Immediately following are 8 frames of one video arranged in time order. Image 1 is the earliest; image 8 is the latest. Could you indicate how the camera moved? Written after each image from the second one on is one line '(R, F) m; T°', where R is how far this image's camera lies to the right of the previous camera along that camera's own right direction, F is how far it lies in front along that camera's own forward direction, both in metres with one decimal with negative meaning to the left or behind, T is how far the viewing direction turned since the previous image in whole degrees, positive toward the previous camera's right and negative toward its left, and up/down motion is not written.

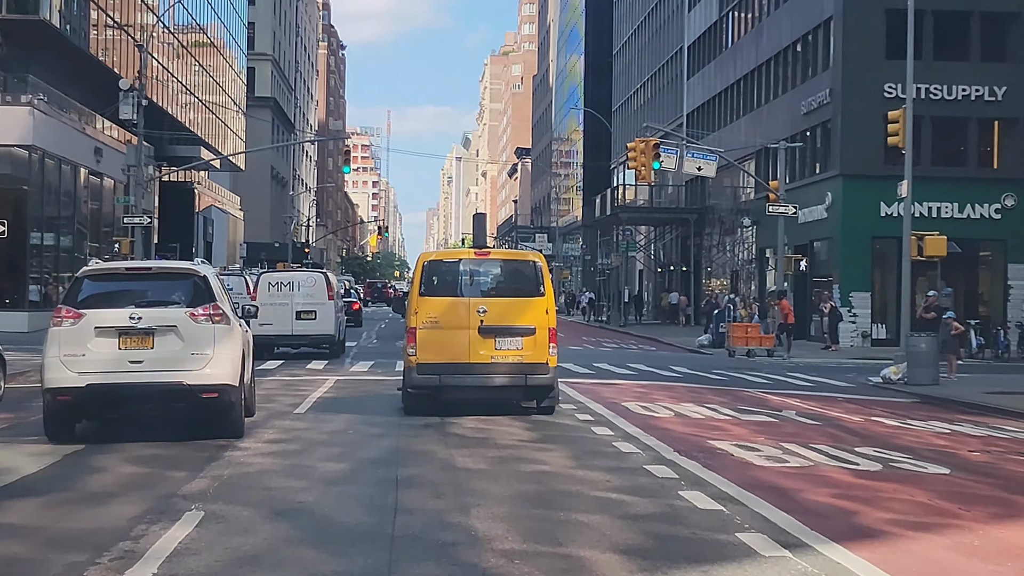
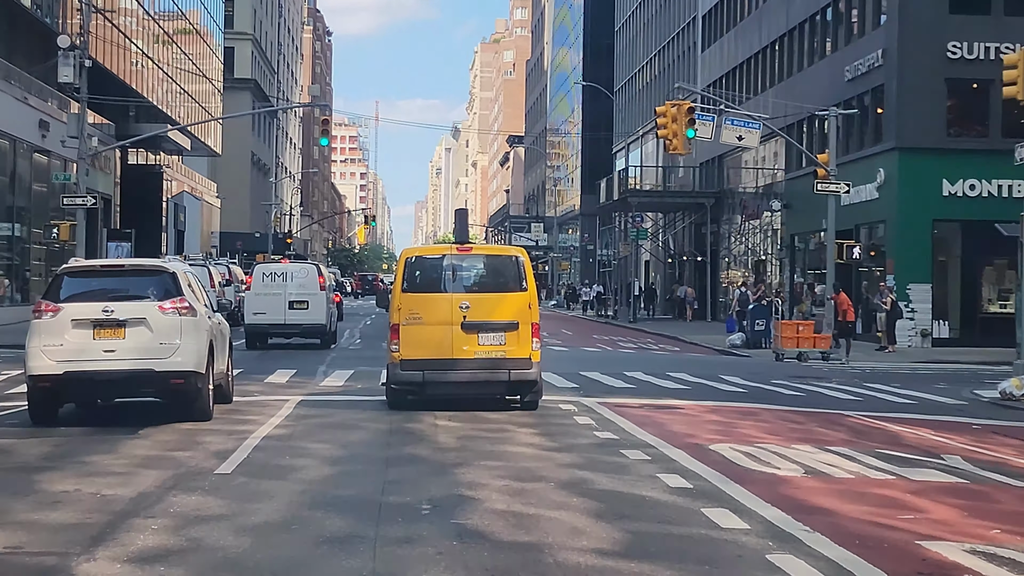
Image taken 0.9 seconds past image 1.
(-0.3, +5.4) m; 0°
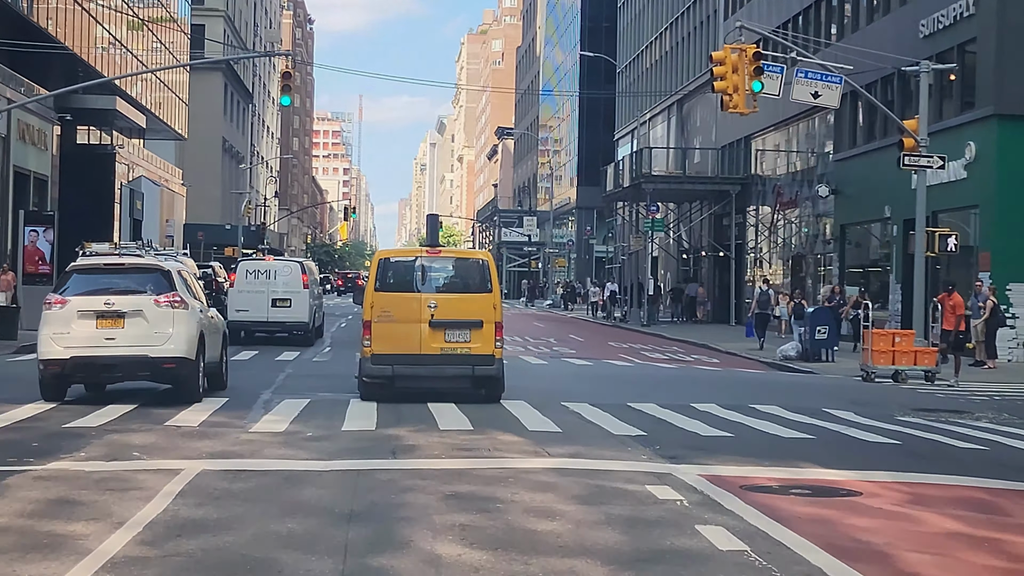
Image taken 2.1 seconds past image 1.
(-0.4, +6.6) m; +1°
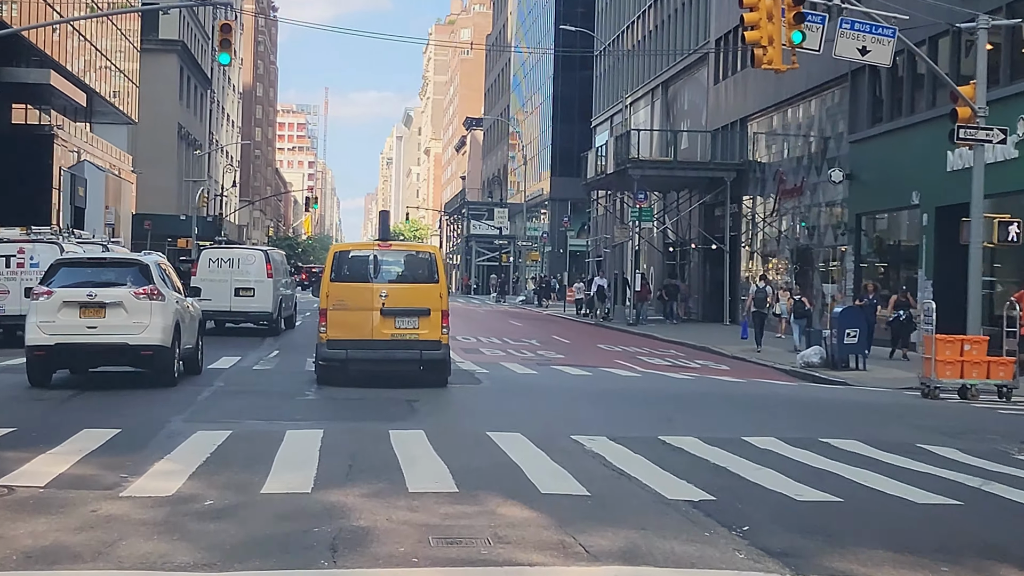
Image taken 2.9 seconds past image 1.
(-0.2, +4.1) m; +1°
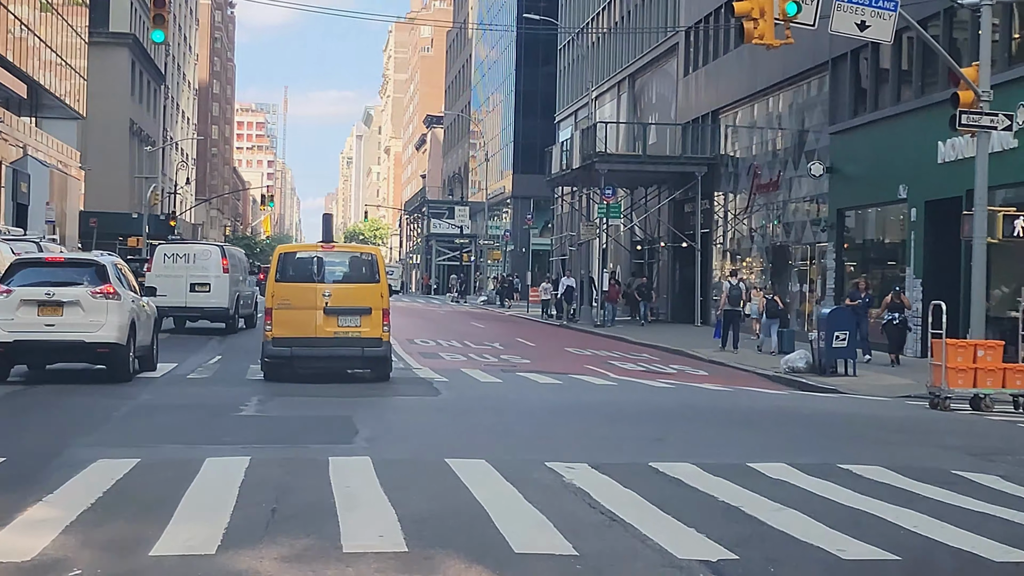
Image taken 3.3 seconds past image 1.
(0.0, +1.9) m; +1°
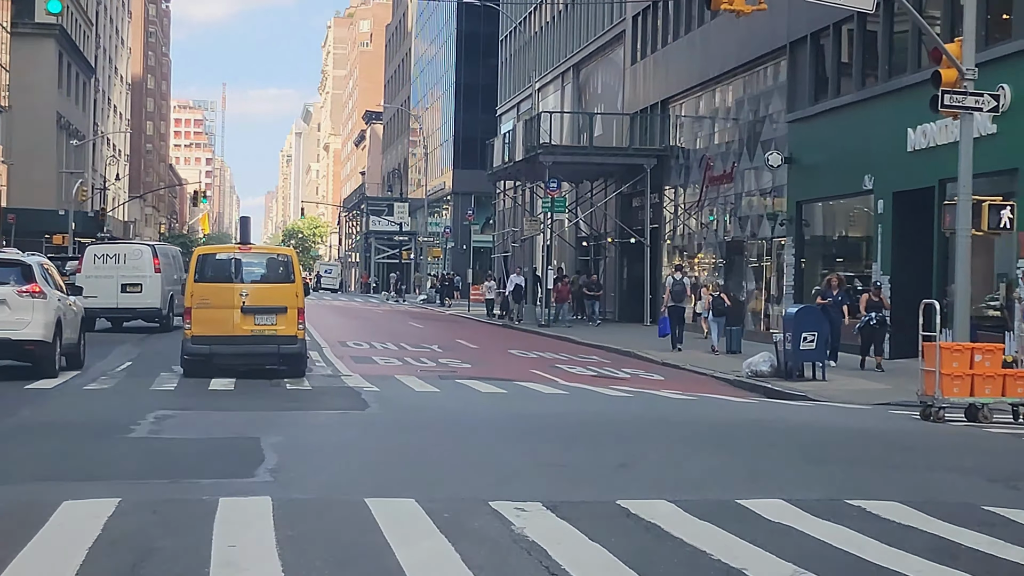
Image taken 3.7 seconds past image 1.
(0.0, +2.0) m; +2°
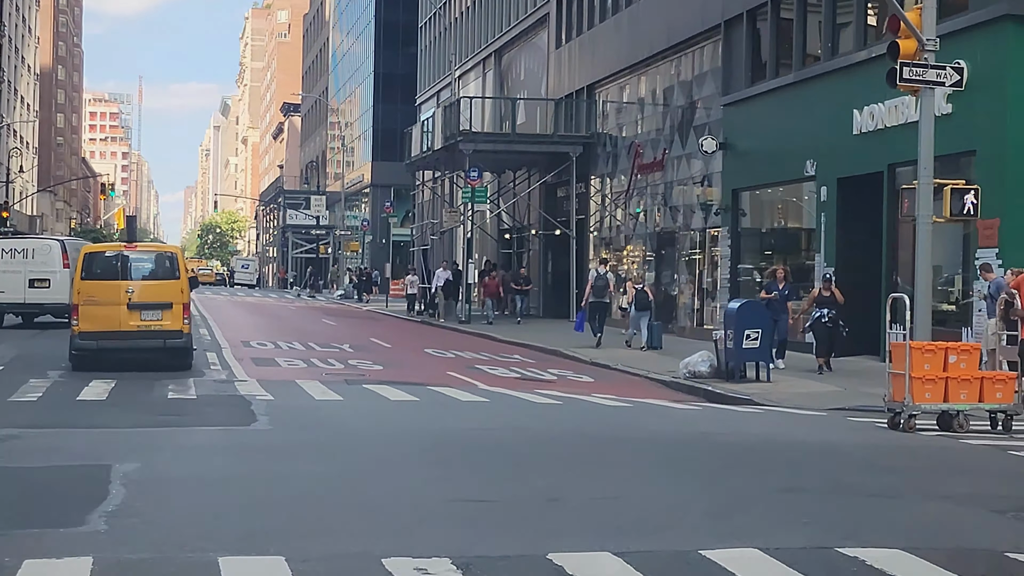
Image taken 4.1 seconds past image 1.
(+0.1, +1.9) m; +3°
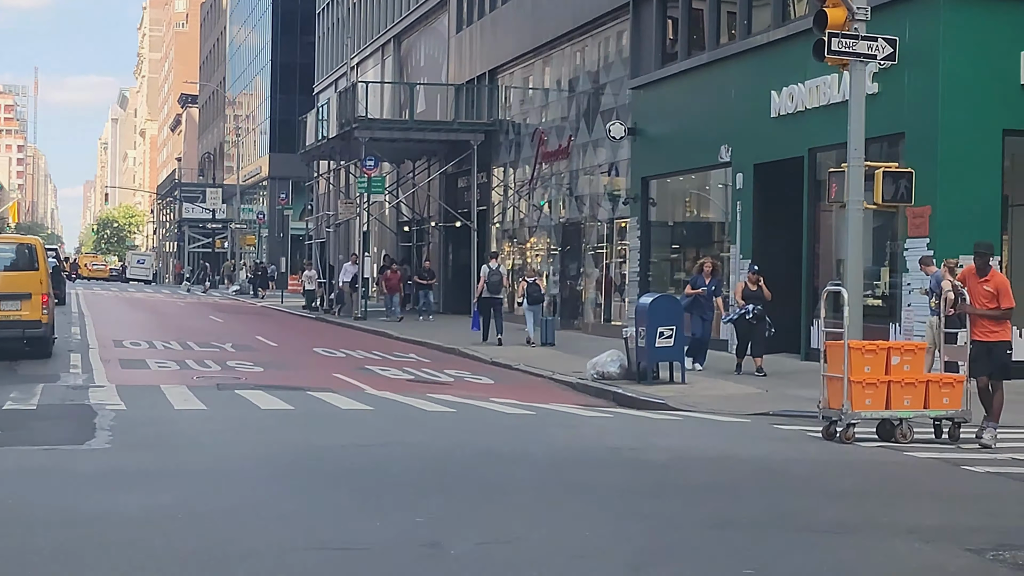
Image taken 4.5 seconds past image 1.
(+0.1, +1.7) m; +3°
